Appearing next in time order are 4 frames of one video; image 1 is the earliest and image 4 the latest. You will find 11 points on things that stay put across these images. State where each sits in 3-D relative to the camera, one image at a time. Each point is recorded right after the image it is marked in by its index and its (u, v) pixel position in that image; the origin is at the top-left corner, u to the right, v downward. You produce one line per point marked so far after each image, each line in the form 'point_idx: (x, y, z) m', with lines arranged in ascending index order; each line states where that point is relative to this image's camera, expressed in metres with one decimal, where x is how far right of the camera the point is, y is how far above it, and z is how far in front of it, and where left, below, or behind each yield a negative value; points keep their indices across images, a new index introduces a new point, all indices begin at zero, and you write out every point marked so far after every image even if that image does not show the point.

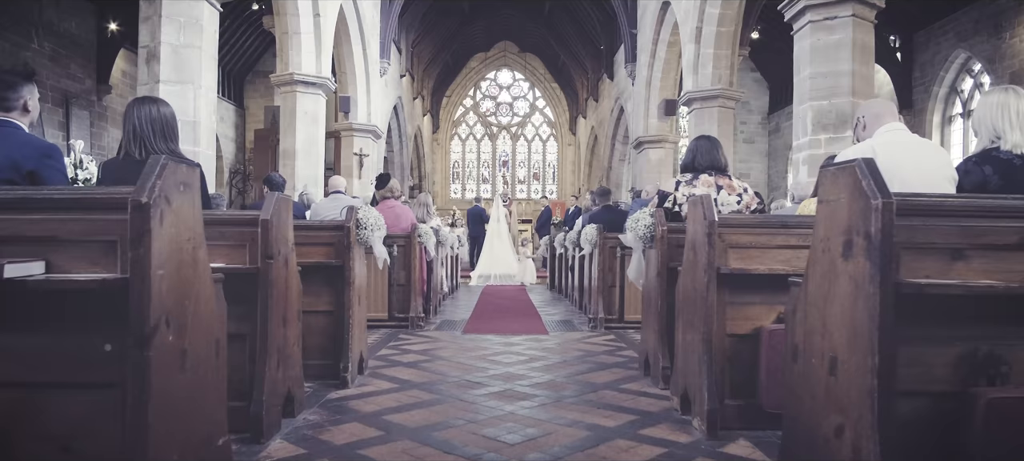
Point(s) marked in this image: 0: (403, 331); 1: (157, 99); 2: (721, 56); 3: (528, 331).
0: (-1.0, -0.9, +6.3) m
1: (-1.6, +0.6, +3.0) m
2: (+3.2, +2.6, +10.4) m
3: (+0.2, -1.0, +6.5) m
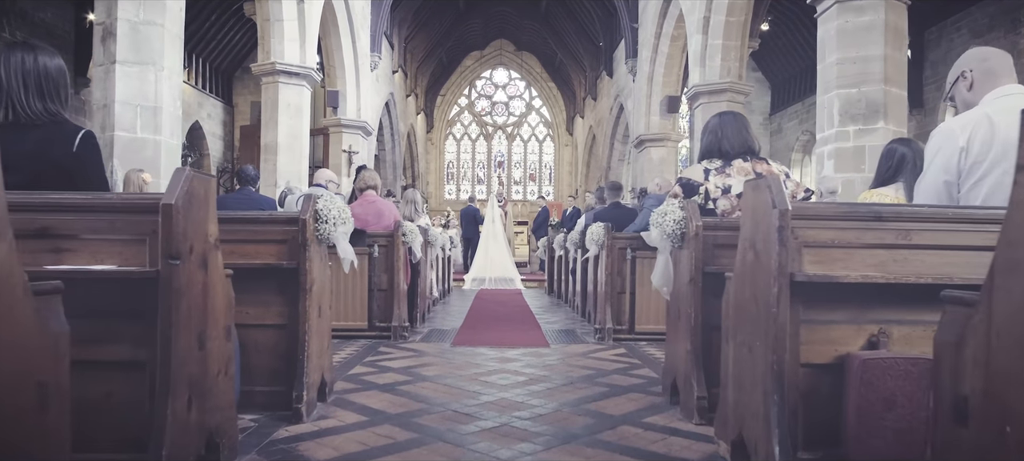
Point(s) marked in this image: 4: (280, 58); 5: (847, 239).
0: (-1.1, -0.9, +5.5) m
1: (-1.6, +0.6, +2.3) m
2: (+3.1, +2.6, +9.7) m
3: (+0.1, -1.0, +5.7) m
4: (-3.2, +2.3, +9.2) m
5: (+1.1, 0.0, +2.2) m
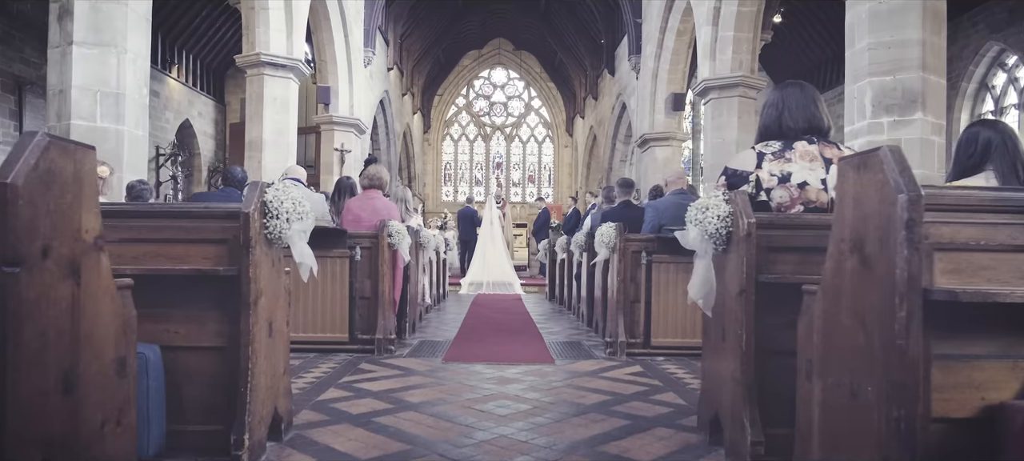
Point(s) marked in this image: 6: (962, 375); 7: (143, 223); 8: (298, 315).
0: (-1.1, -0.9, +4.9) m
1: (-1.6, +0.6, +1.6) m
2: (+3.1, +2.6, +9.1) m
3: (+0.1, -1.0, +5.0) m
4: (-3.2, +2.3, +8.5) m
5: (+1.1, 0.0, +1.5) m
6: (+1.0, -0.3, +1.5) m
7: (-1.4, 0.0, +2.5) m
8: (-1.6, -0.6, +5.0) m
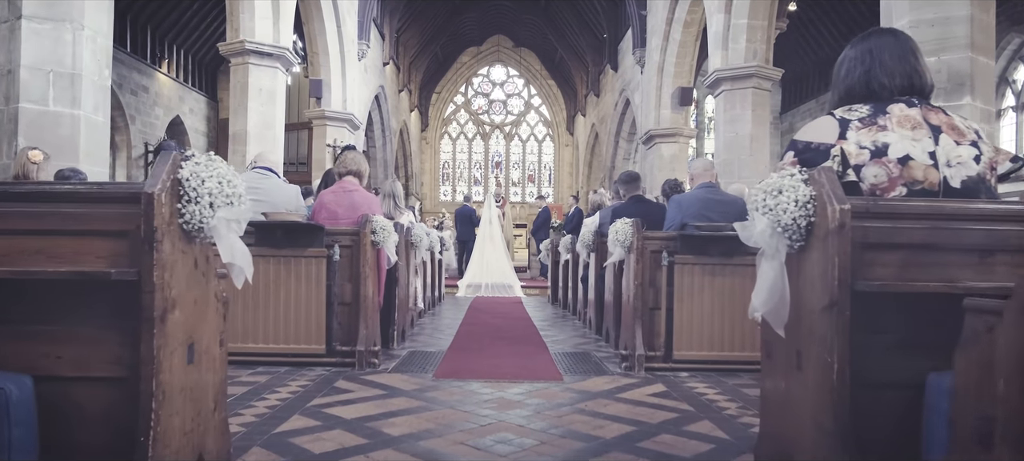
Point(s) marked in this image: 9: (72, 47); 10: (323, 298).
0: (-1.1, -0.9, +4.2) m
1: (-1.6, +0.7, +0.9) m
2: (+3.1, +2.6, +8.4) m
3: (+0.1, -0.9, +4.4) m
4: (-3.1, +2.4, +7.9) m
5: (+1.1, 0.0, +0.9) m
6: (+1.0, -0.3, +0.9) m
7: (-1.4, +0.1, +1.8) m
8: (-1.6, -0.6, +4.3) m
9: (-3.1, +1.3, +4.6) m
10: (-1.2, -0.4, +4.3) m
